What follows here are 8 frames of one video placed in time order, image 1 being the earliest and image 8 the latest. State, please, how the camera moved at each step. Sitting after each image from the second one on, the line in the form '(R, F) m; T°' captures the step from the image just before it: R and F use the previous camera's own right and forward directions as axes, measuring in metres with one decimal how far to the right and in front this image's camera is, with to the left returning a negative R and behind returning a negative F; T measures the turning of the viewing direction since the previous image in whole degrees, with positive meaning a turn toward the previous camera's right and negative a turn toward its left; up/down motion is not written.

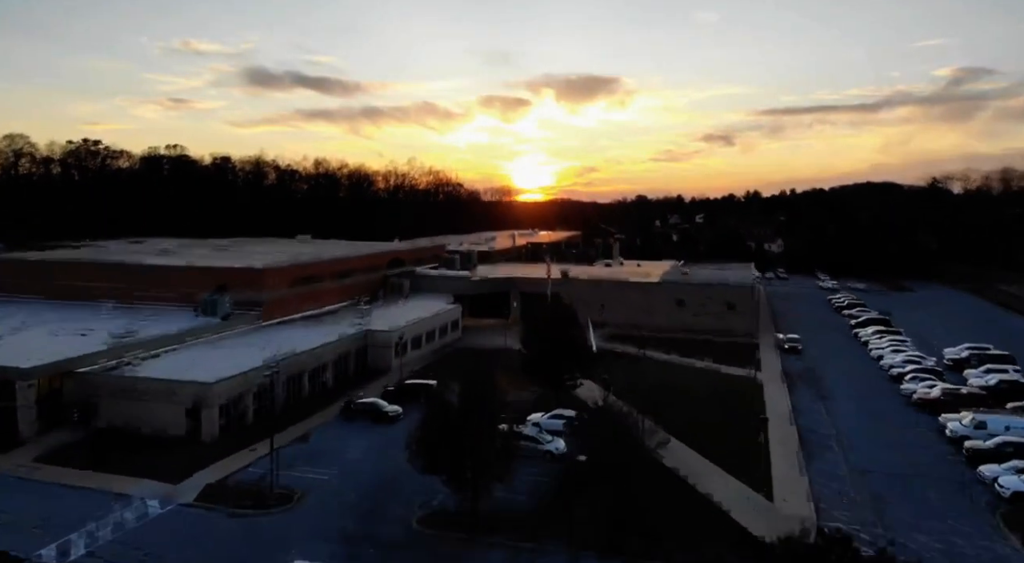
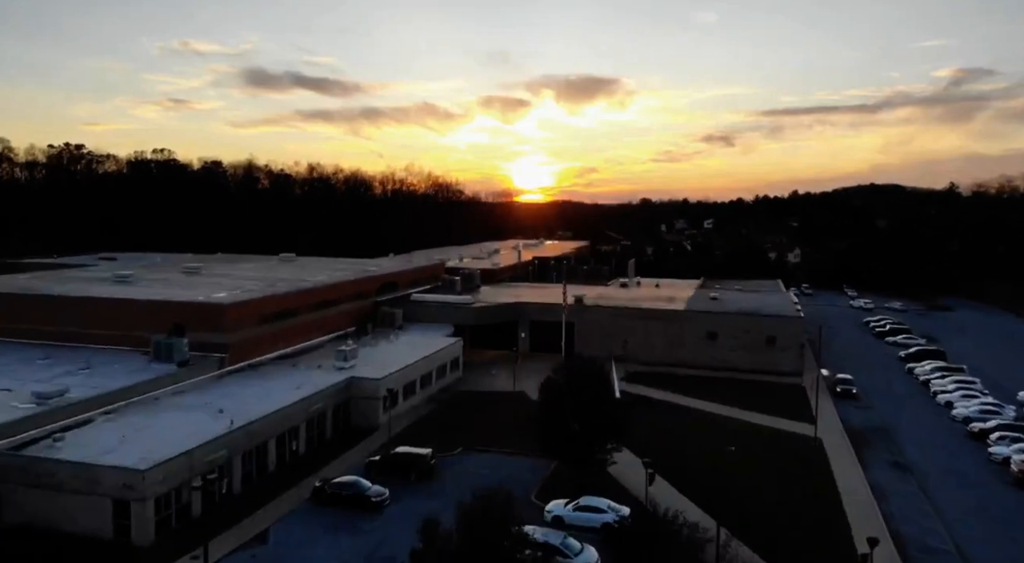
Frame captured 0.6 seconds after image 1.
(-0.3, +3.0) m; 0°
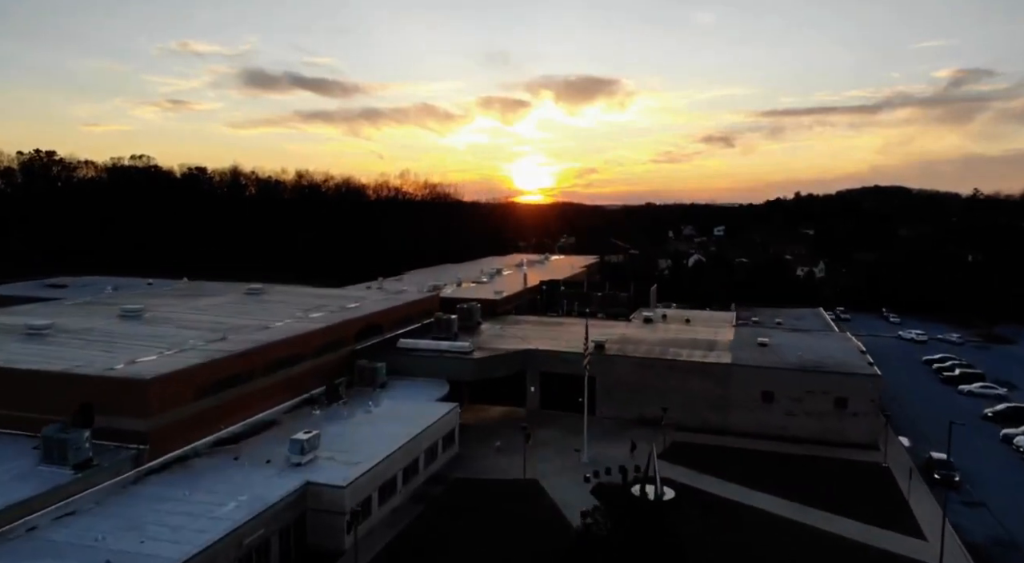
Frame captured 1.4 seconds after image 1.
(-0.2, +4.1) m; 0°
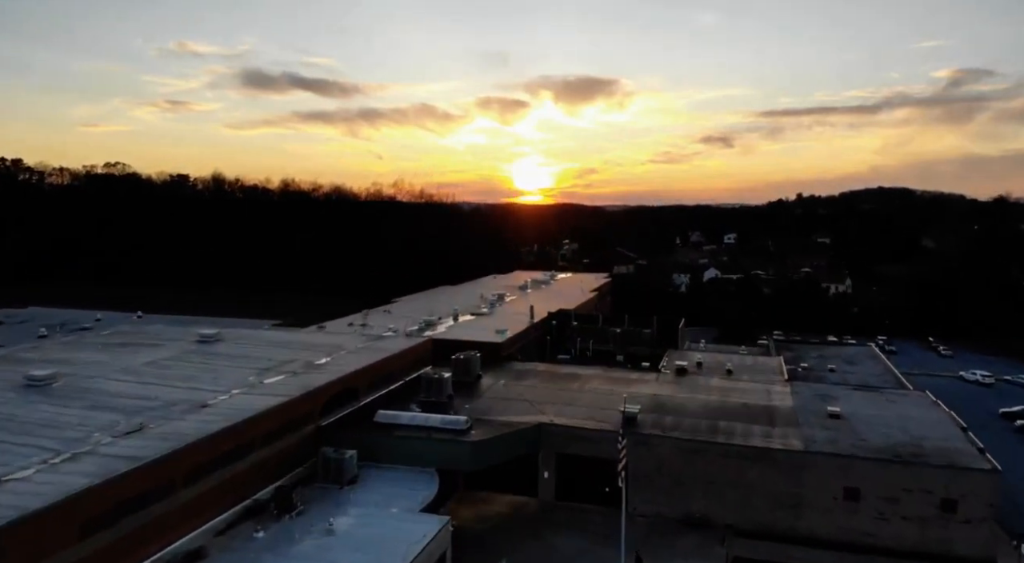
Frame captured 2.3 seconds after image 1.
(-0.2, +4.1) m; 0°
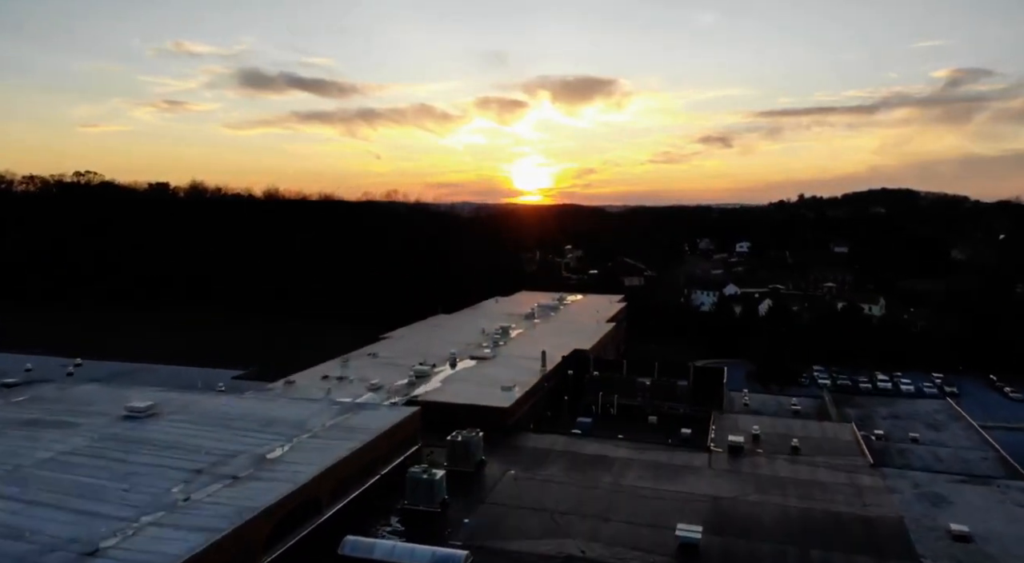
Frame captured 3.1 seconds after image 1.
(-0.3, +4.2) m; 0°
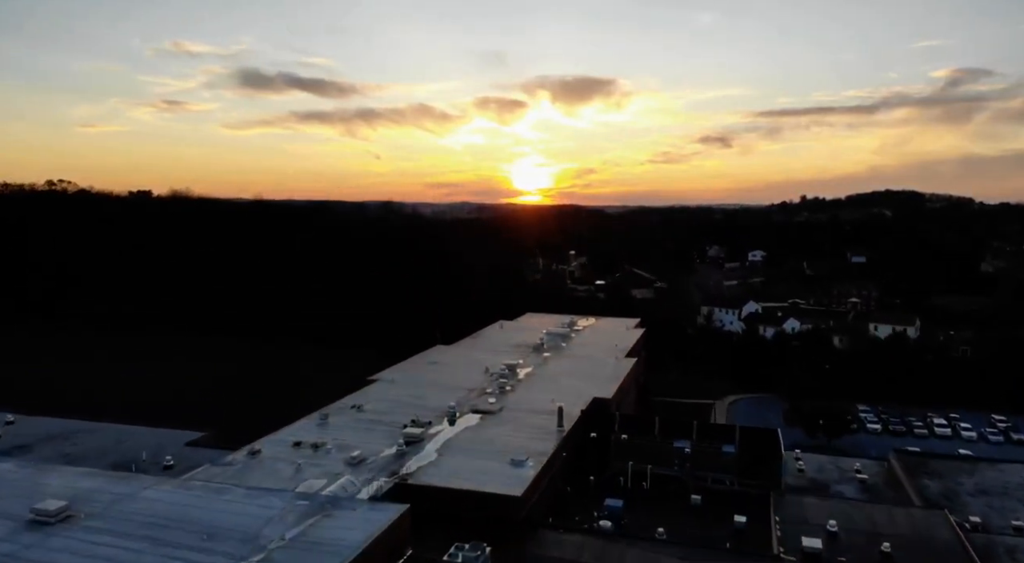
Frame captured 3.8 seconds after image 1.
(-0.3, +3.6) m; 0°
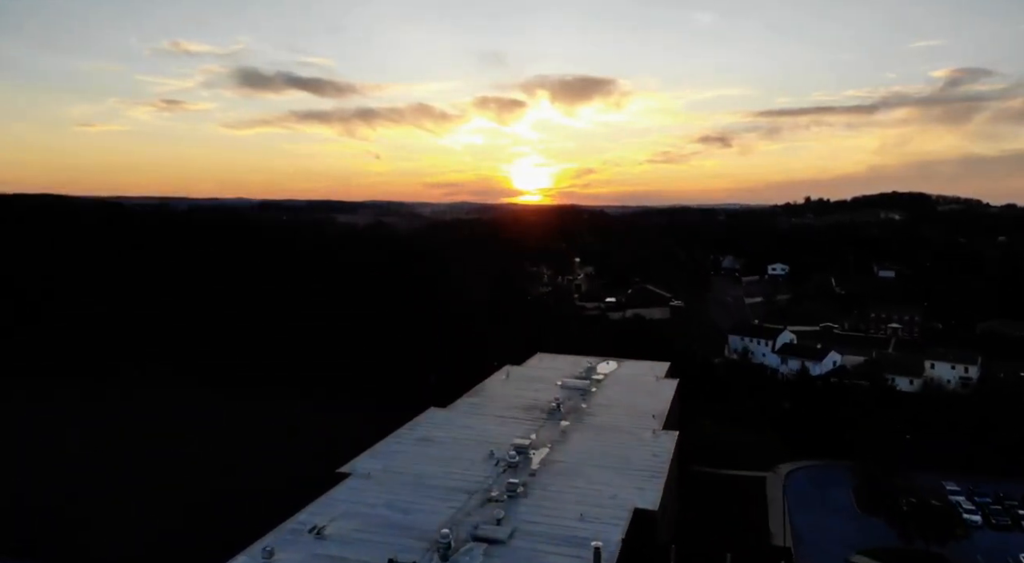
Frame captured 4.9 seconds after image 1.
(-0.3, +5.4) m; 0°
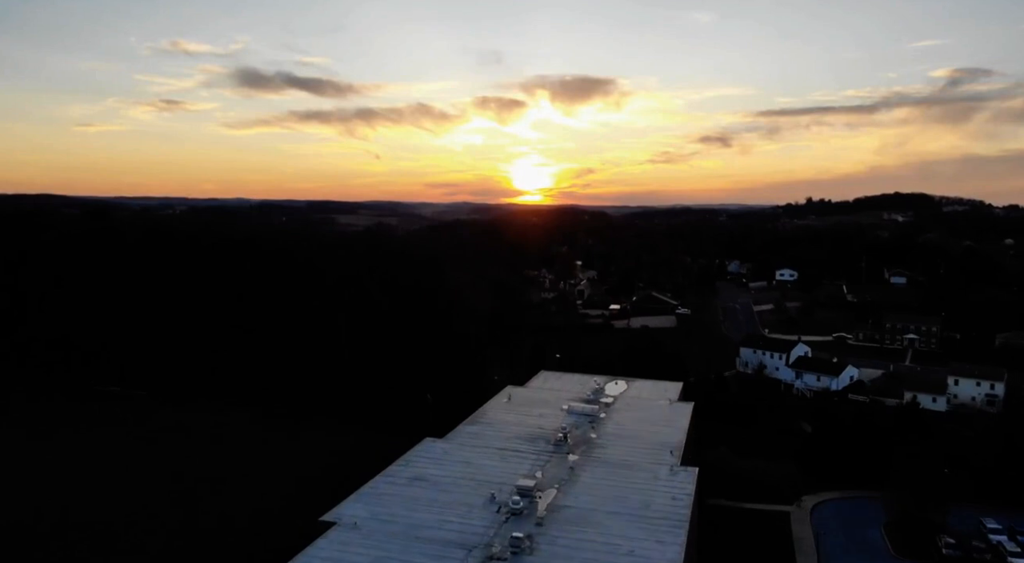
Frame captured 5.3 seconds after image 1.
(-0.1, +2.0) m; 0°
